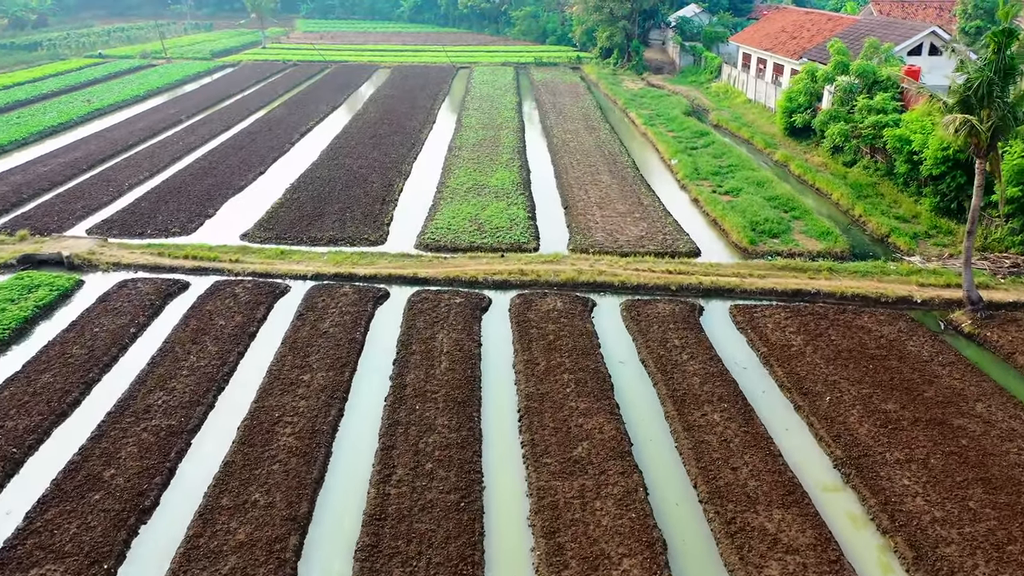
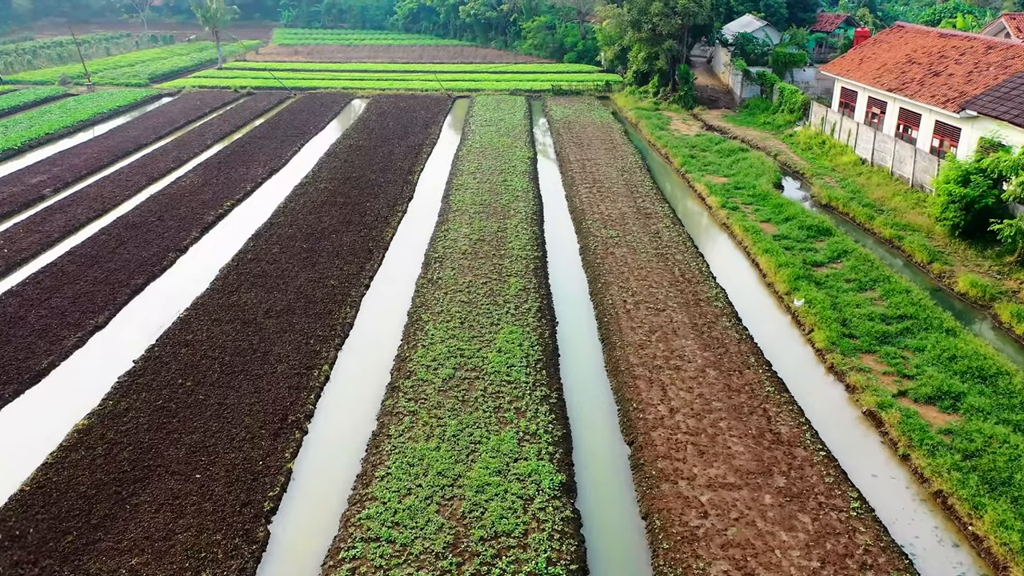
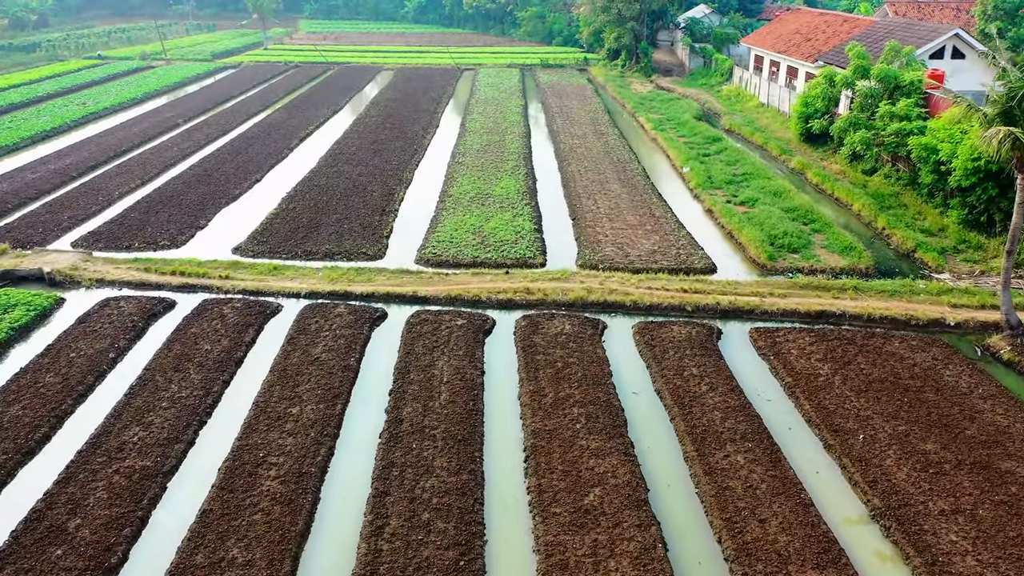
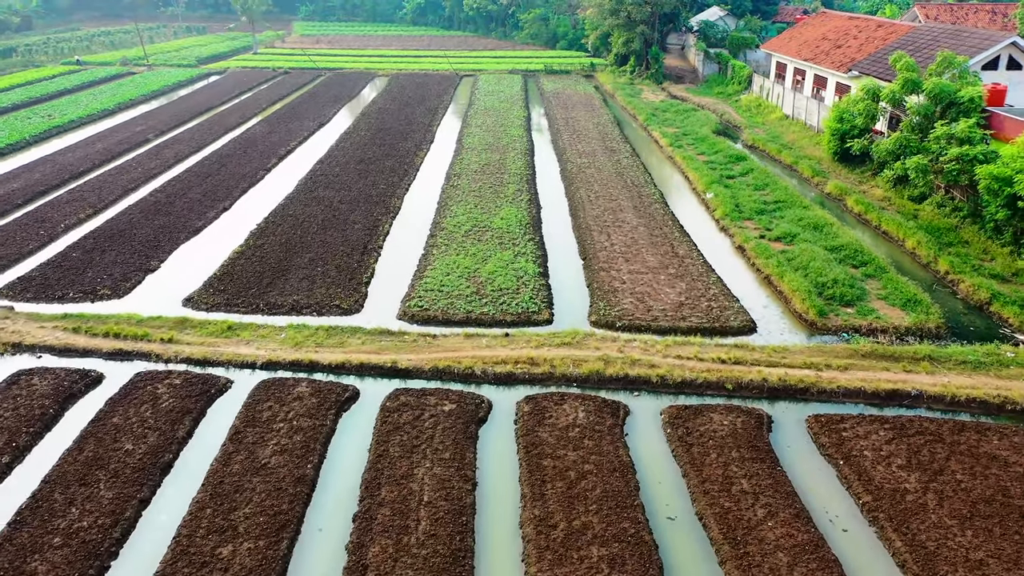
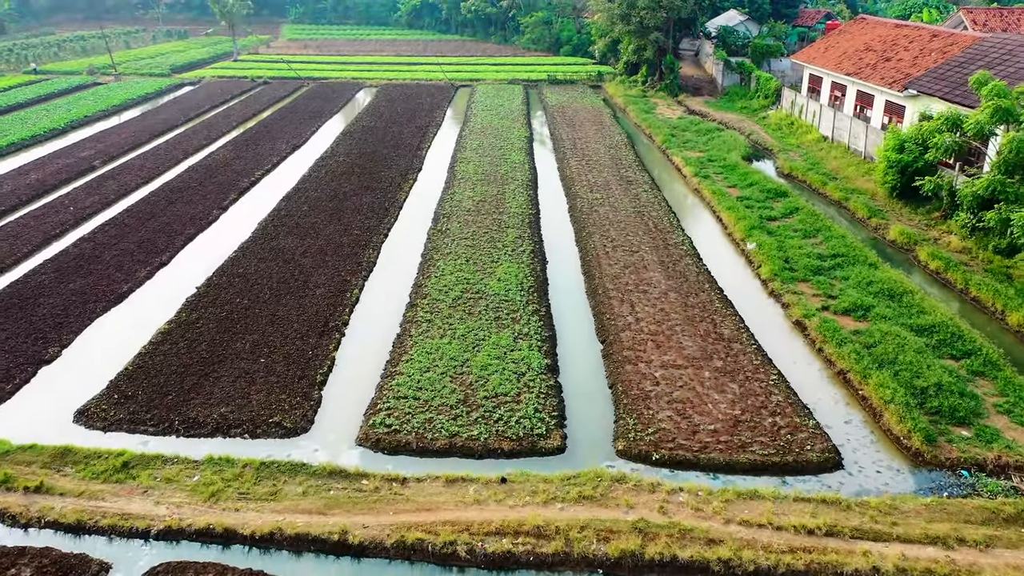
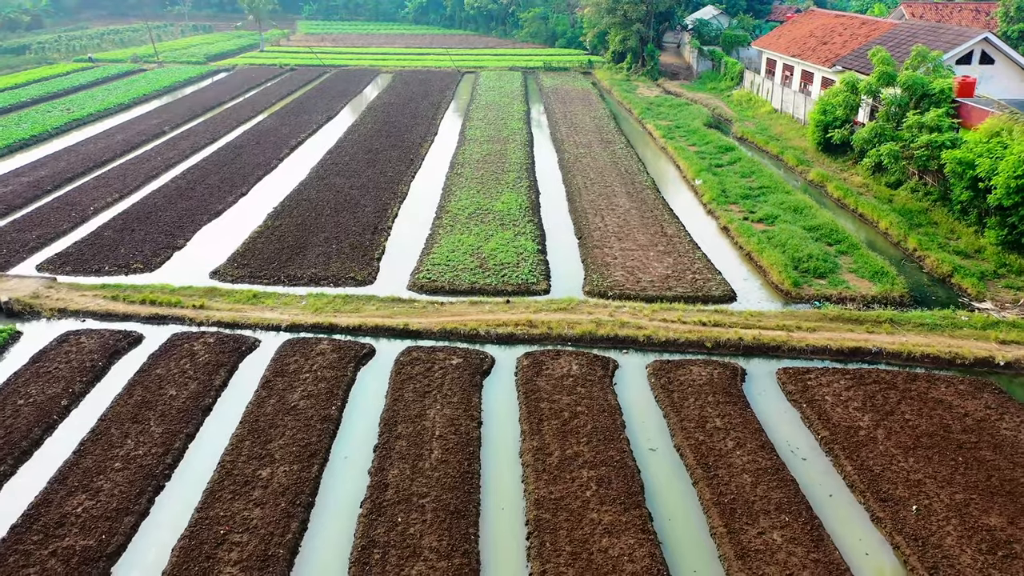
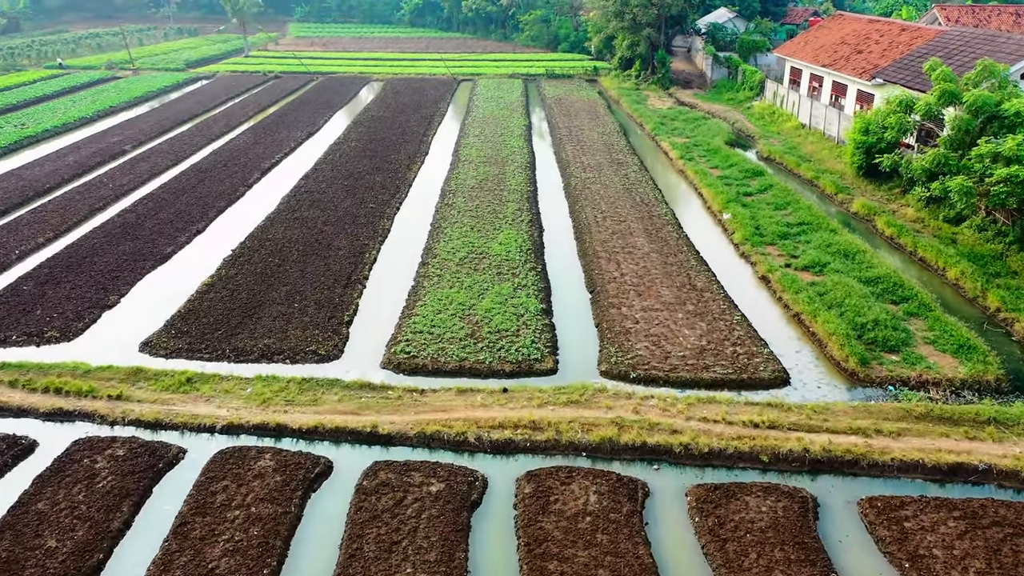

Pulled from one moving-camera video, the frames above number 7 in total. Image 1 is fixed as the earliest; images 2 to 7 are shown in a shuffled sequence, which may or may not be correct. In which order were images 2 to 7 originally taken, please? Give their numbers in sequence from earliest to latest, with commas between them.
3, 6, 4, 7, 5, 2
